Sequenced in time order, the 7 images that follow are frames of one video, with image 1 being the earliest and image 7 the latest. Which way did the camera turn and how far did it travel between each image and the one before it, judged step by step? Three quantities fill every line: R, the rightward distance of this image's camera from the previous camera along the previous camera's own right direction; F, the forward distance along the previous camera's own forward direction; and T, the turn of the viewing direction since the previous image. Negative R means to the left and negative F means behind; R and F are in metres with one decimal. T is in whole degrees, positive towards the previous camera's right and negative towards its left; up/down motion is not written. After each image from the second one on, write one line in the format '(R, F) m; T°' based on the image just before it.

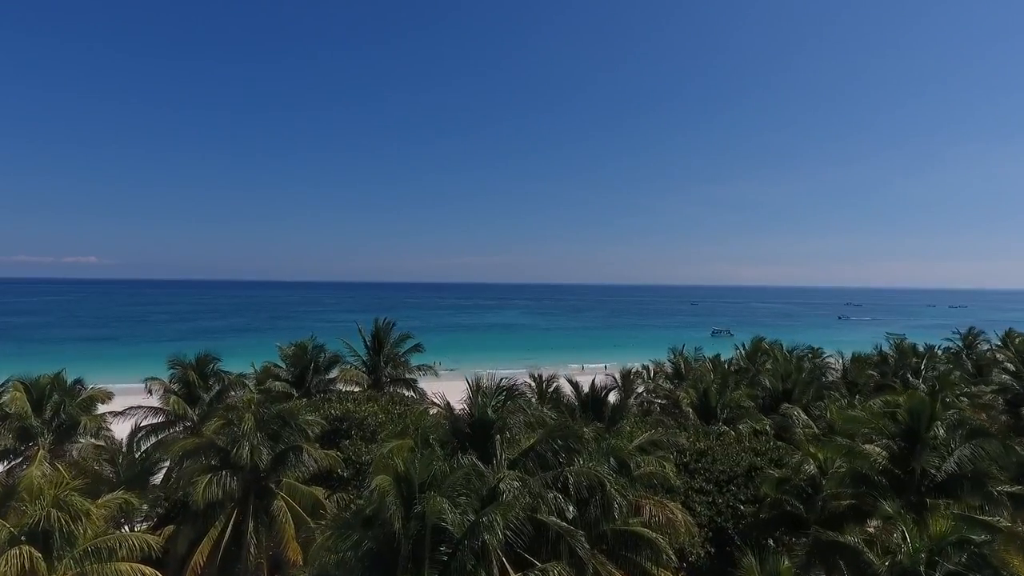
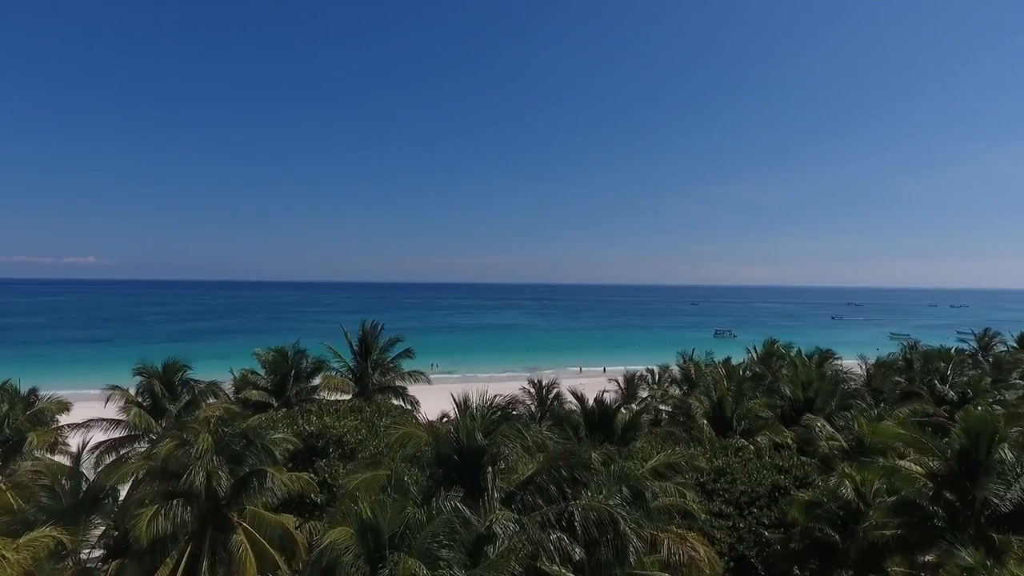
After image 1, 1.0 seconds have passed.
(+0.1, +1.4) m; 0°
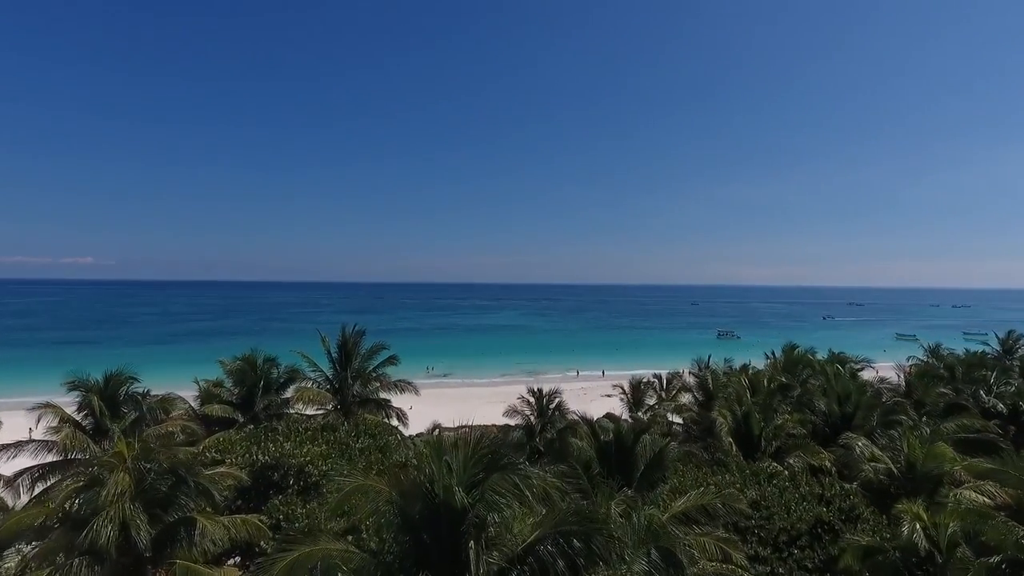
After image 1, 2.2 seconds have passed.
(+0.1, +1.9) m; 0°
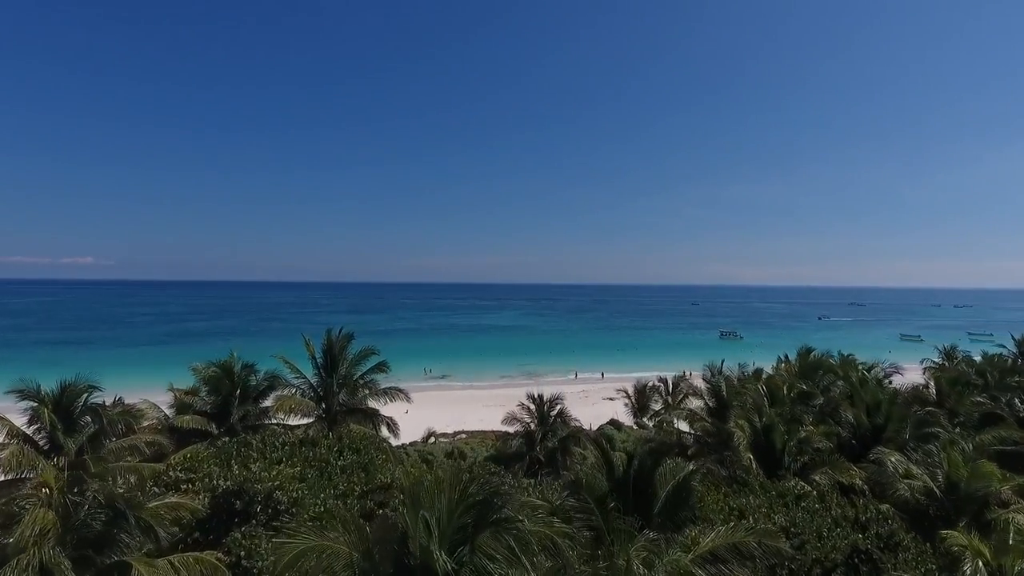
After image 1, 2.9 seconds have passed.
(0.0, +1.2) m; 0°
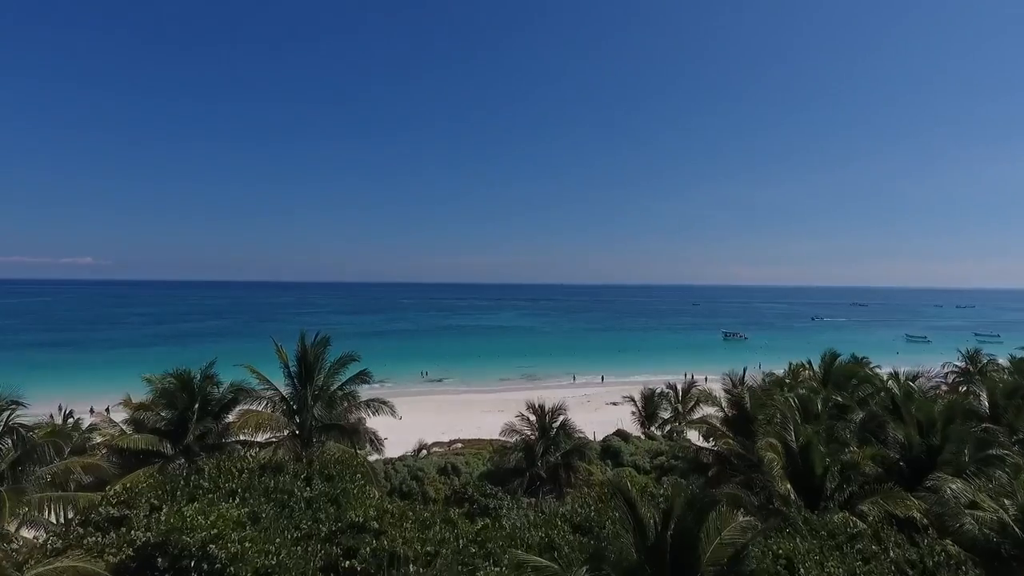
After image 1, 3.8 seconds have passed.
(0.0, +1.7) m; 0°
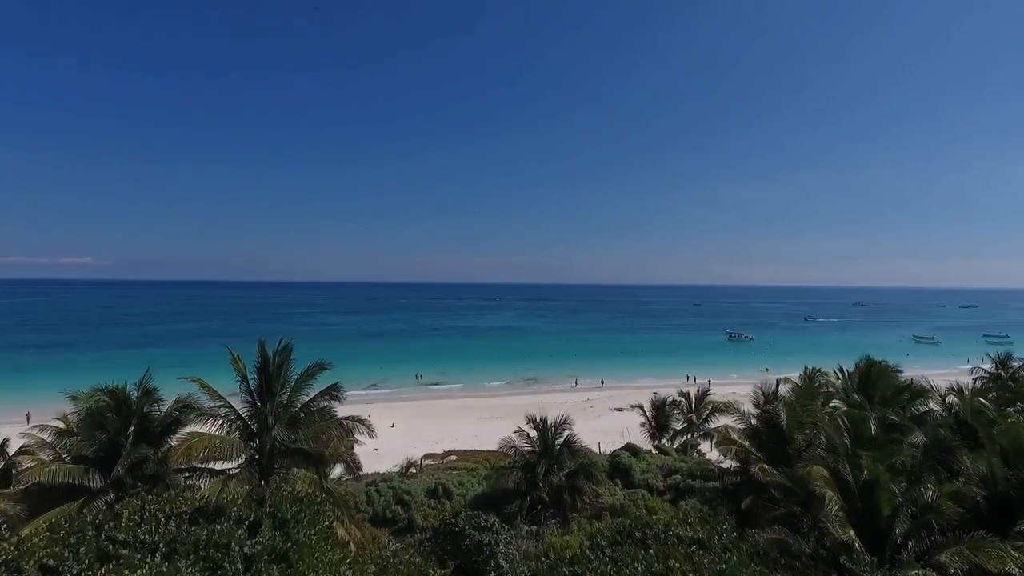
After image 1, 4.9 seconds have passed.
(+0.1, +2.0) m; 0°
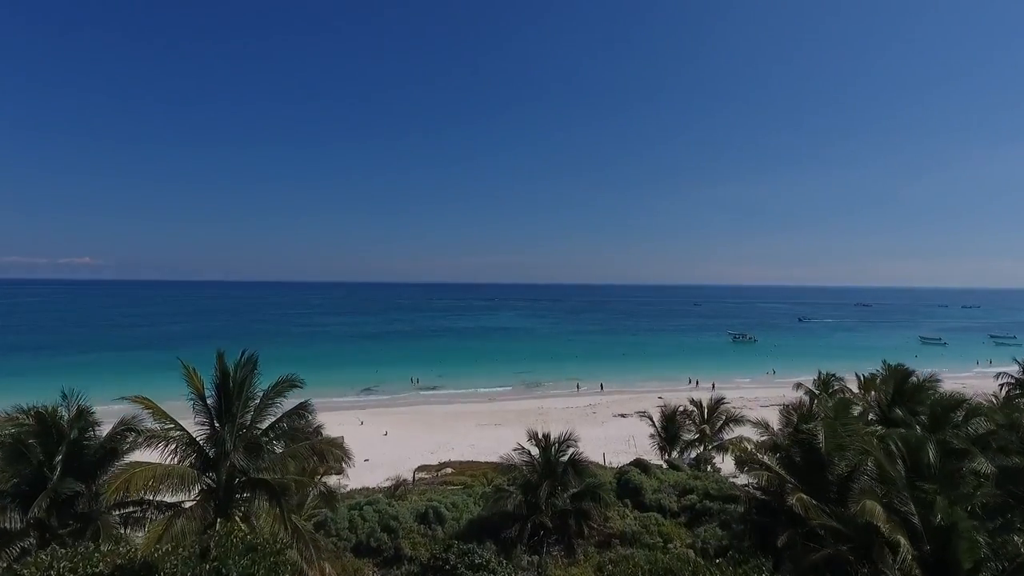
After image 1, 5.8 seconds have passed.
(0.0, +1.5) m; 0°
